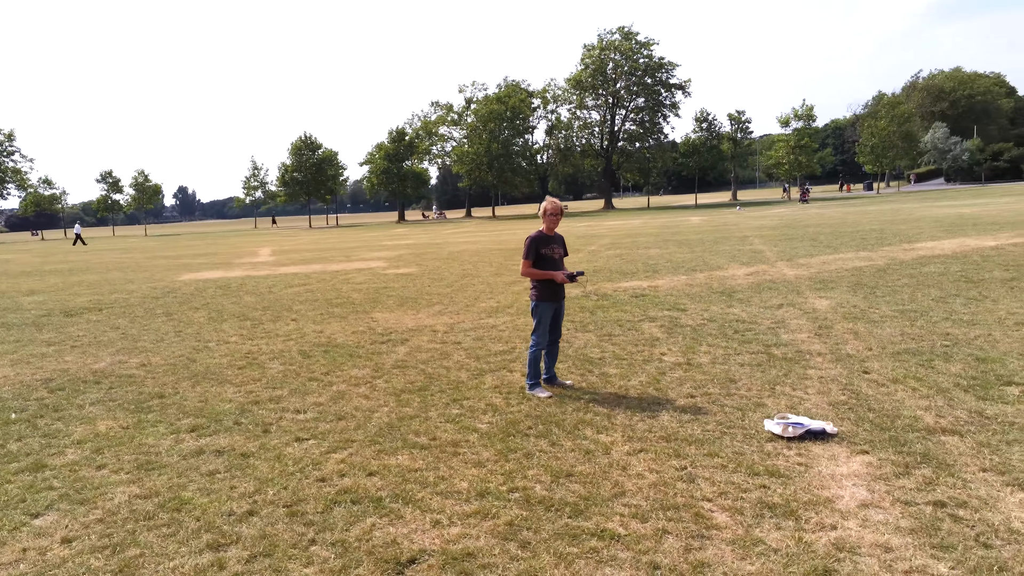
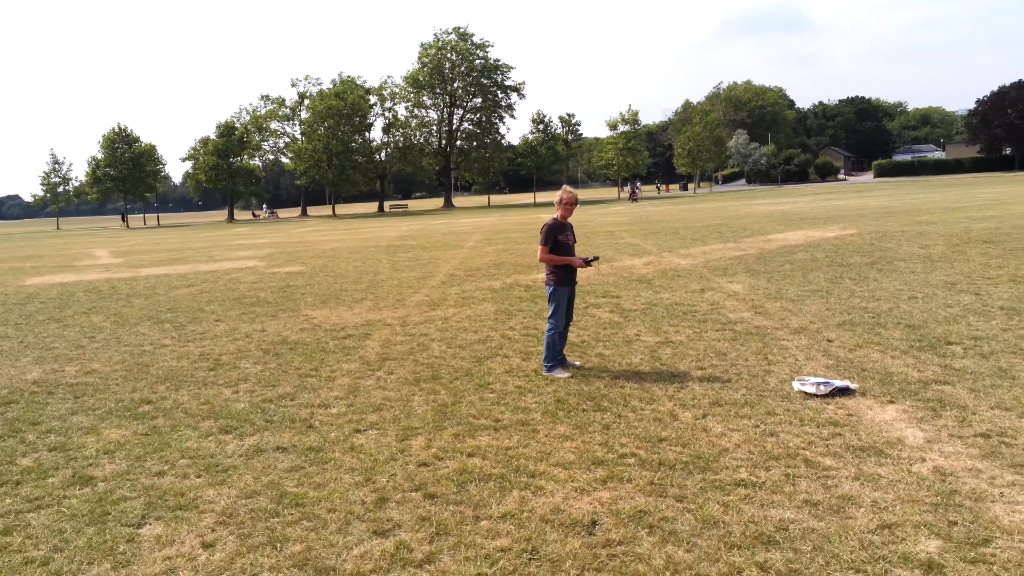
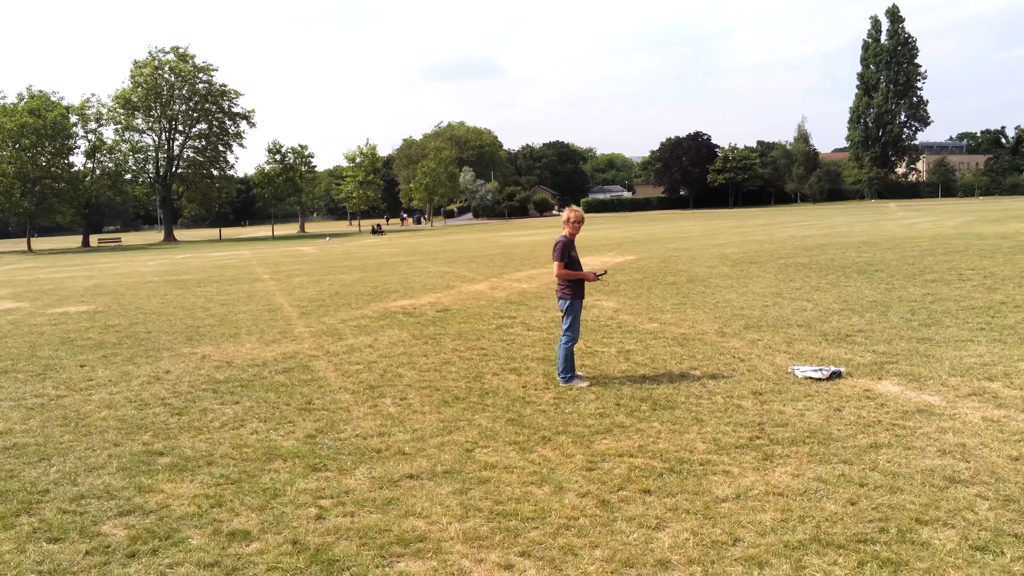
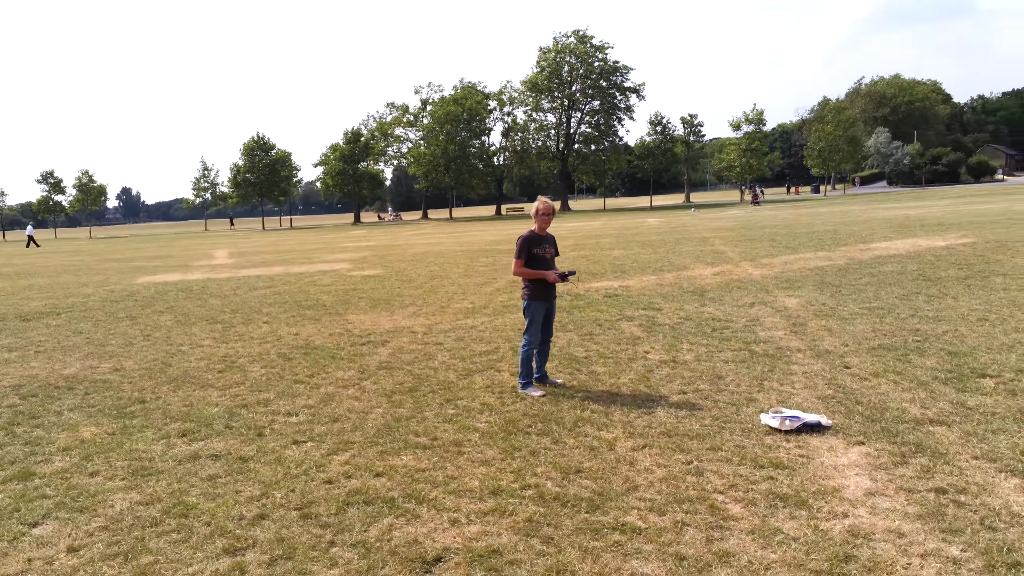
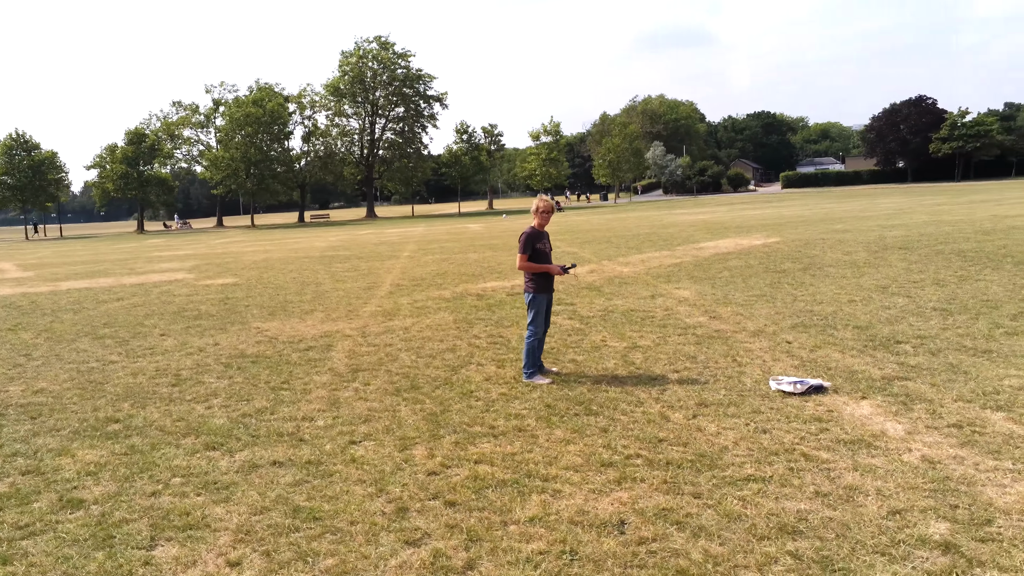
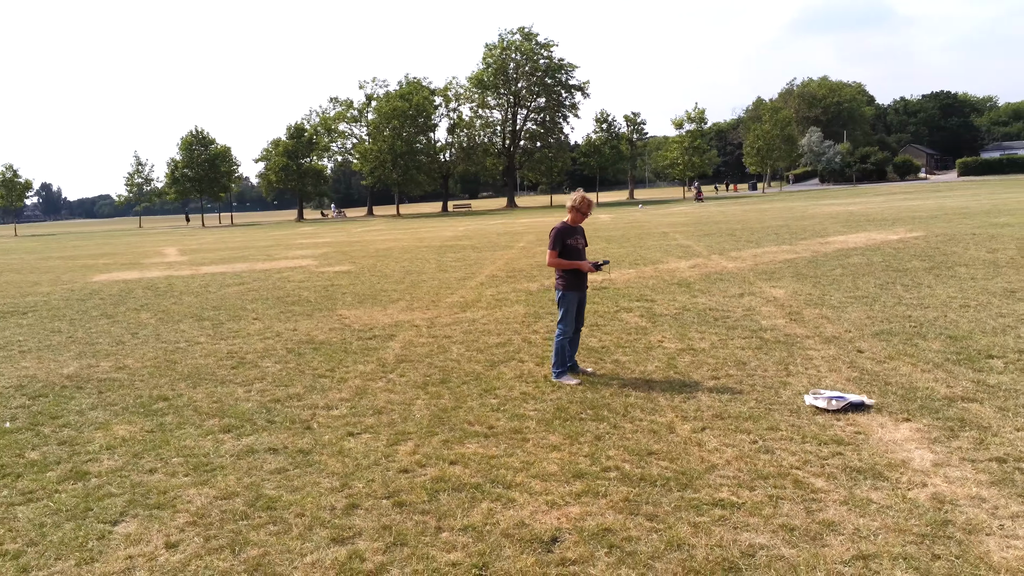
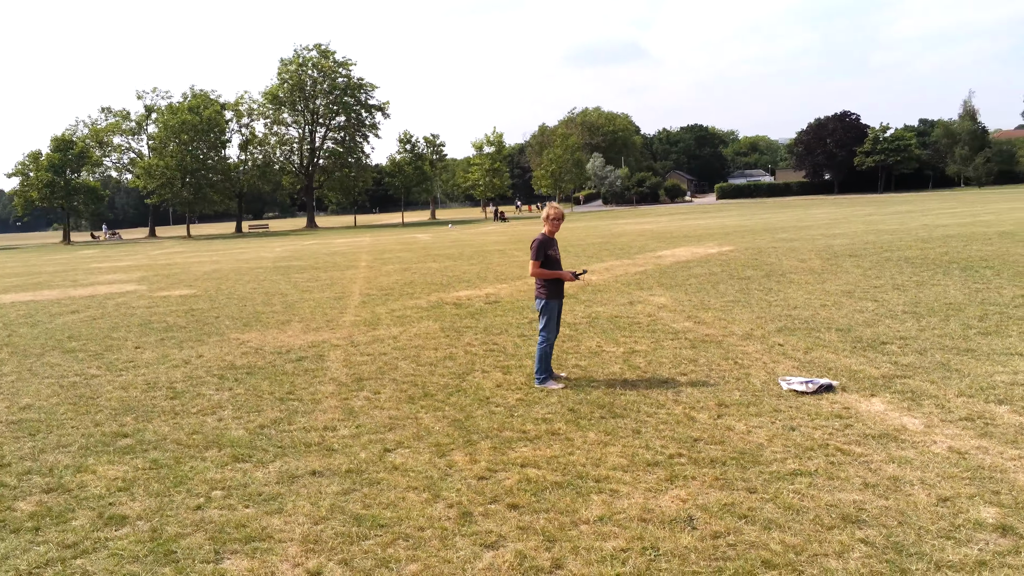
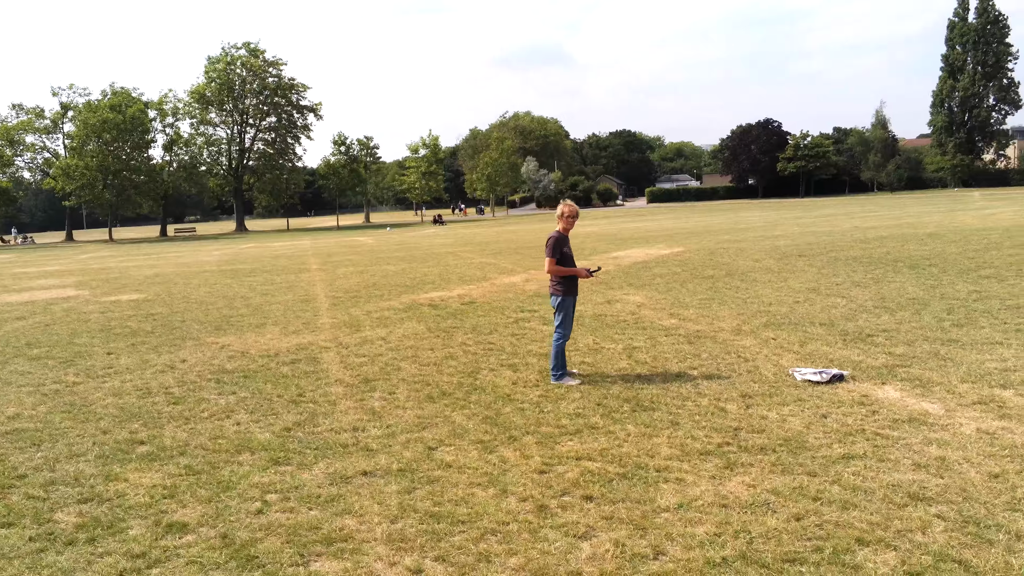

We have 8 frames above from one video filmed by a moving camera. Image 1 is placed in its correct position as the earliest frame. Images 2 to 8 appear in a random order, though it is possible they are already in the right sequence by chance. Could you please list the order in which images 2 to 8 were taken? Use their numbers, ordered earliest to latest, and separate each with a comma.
4, 6, 2, 5, 7, 8, 3
